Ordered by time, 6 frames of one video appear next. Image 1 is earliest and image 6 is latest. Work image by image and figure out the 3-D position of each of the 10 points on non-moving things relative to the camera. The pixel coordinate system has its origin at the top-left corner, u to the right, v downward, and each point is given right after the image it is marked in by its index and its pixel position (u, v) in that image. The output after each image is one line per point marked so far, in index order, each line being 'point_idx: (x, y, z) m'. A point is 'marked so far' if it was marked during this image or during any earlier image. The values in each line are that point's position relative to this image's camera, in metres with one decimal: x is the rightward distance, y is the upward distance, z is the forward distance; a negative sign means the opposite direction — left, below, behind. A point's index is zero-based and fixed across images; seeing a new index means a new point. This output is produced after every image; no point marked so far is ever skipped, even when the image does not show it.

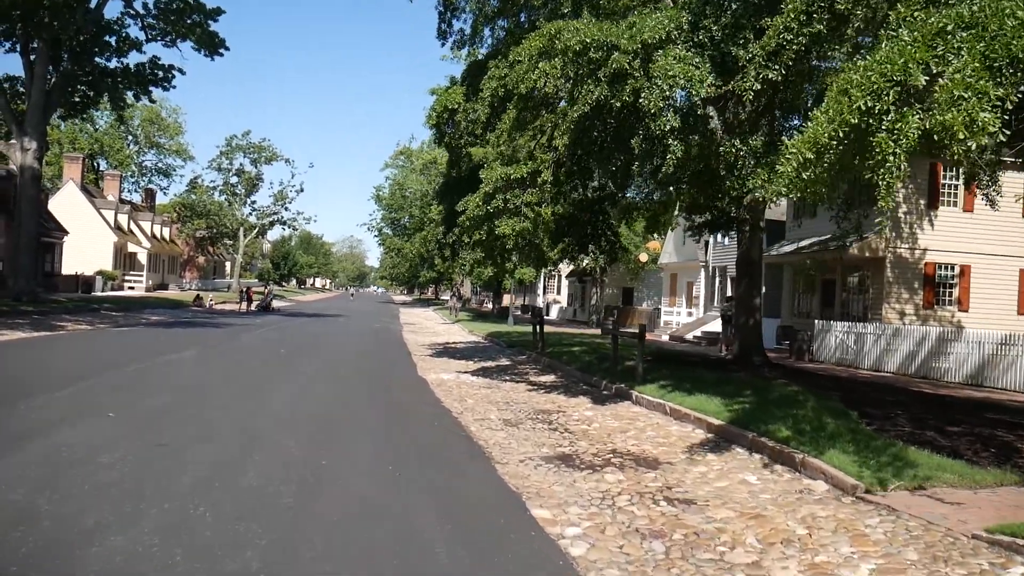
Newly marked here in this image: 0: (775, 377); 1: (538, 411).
0: (+5.1, -1.7, +15.5) m
1: (+0.4, -1.9, +12.4) m
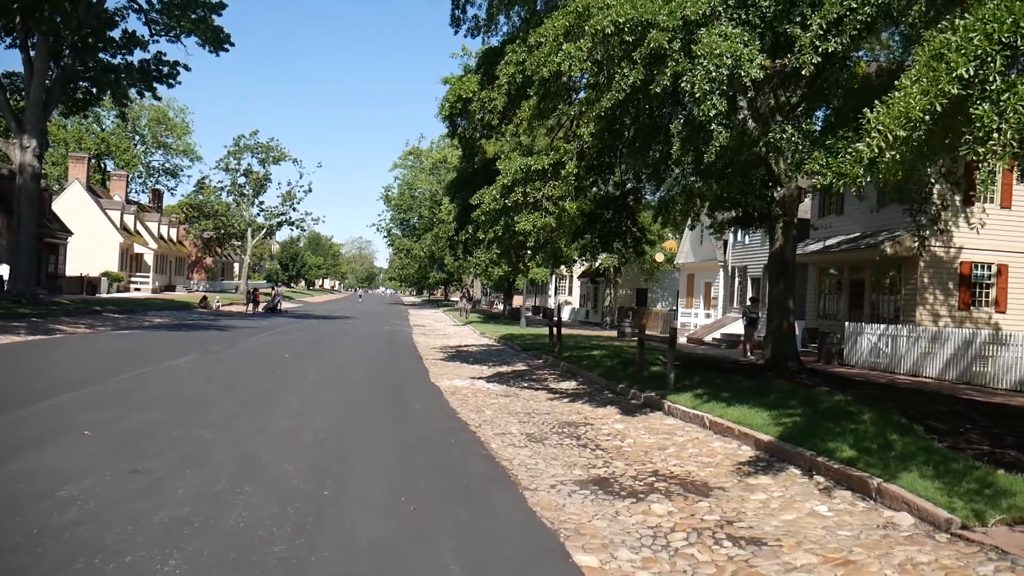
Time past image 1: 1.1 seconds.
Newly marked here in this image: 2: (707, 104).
0: (+5.4, -1.7, +14.3) m
1: (+0.7, -1.9, +11.4) m
2: (+2.5, +2.4, +10.0) m
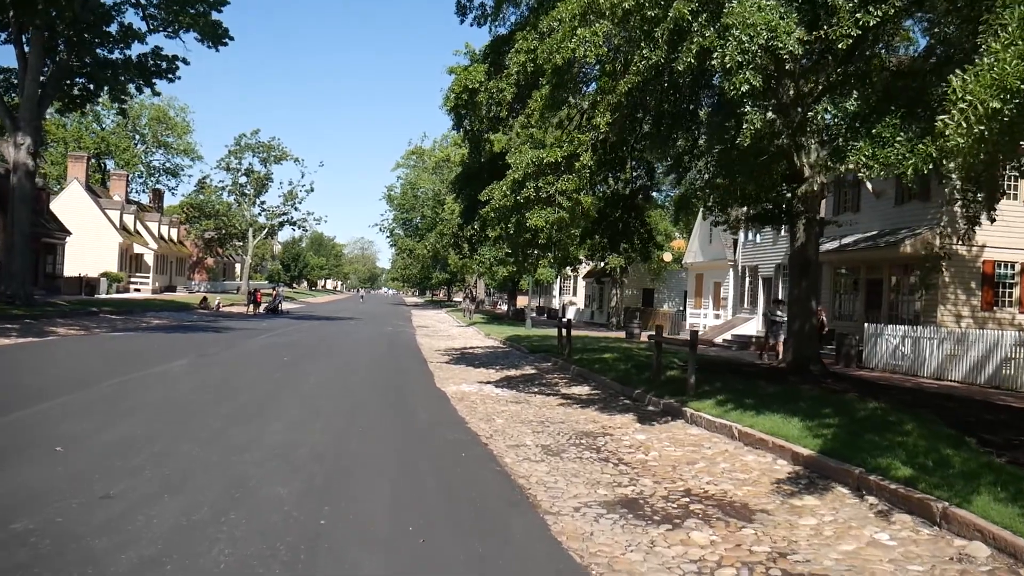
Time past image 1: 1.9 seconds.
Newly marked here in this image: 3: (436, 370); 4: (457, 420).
0: (+5.6, -1.7, +13.5) m
1: (+0.9, -1.9, +10.6) m
2: (+2.6, +2.4, +9.2) m
3: (-1.8, -1.9, +18.8) m
4: (-0.7, -1.8, +11.0) m
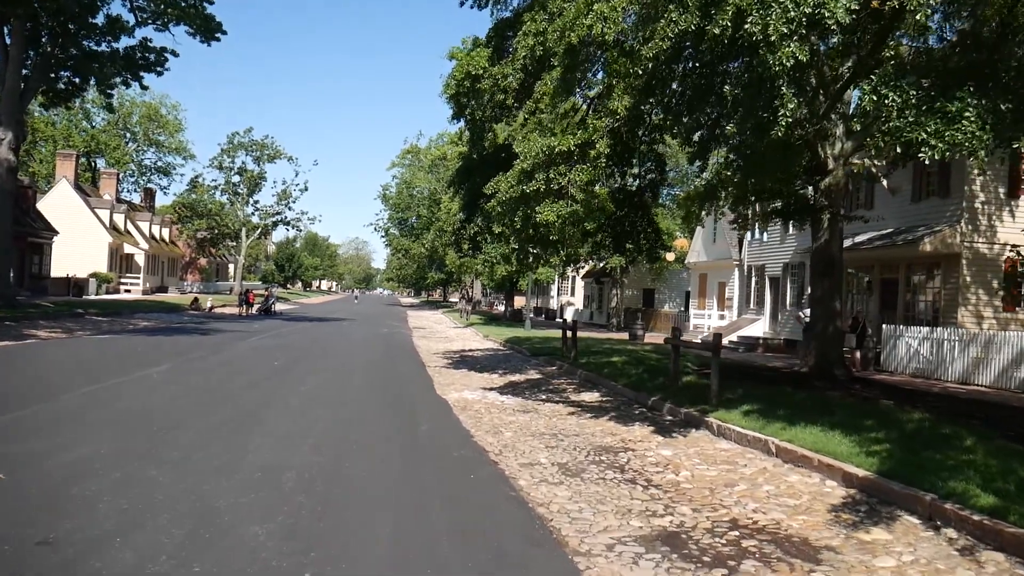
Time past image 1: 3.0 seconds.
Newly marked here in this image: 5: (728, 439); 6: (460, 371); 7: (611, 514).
0: (+5.7, -1.7, +12.5) m
1: (+1.0, -1.9, +9.5) m
2: (+2.8, +2.4, +8.2) m
3: (-1.7, -1.9, +17.8) m
4: (-0.6, -1.8, +10.0) m
5: (+2.7, -1.9, +10.0) m
6: (-1.2, -2.0, +19.2) m
7: (+0.8, -1.9, +6.7) m
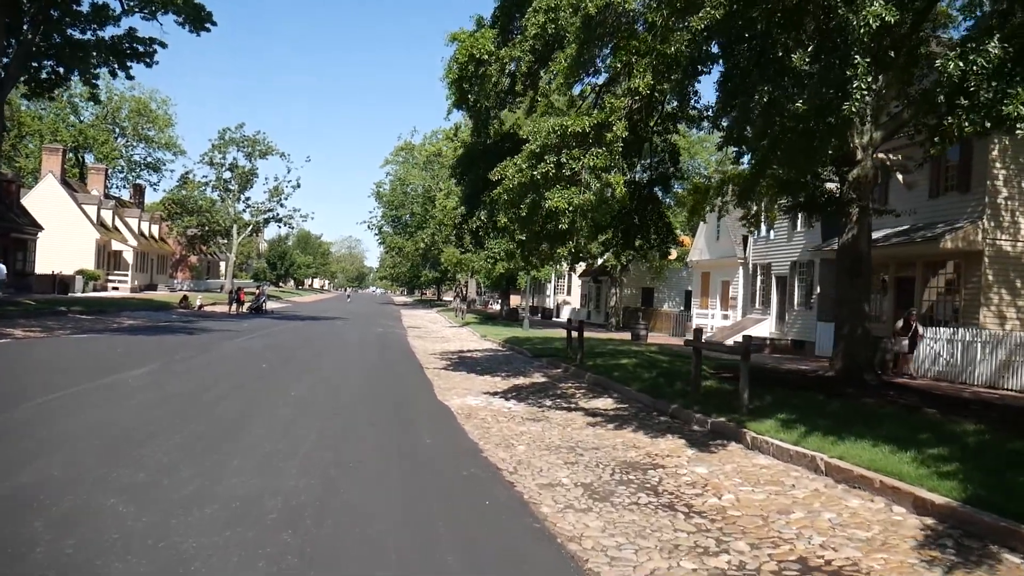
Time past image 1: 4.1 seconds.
0: (+5.8, -1.7, +11.5) m
1: (+1.2, -1.9, +8.5) m
2: (+2.9, +2.4, +7.2) m
3: (-1.6, -1.9, +16.7) m
4: (-0.5, -1.8, +9.0) m
5: (+2.8, -1.9, +9.0) m
6: (-1.2, -1.9, +18.1) m
7: (+1.0, -1.8, +5.7) m
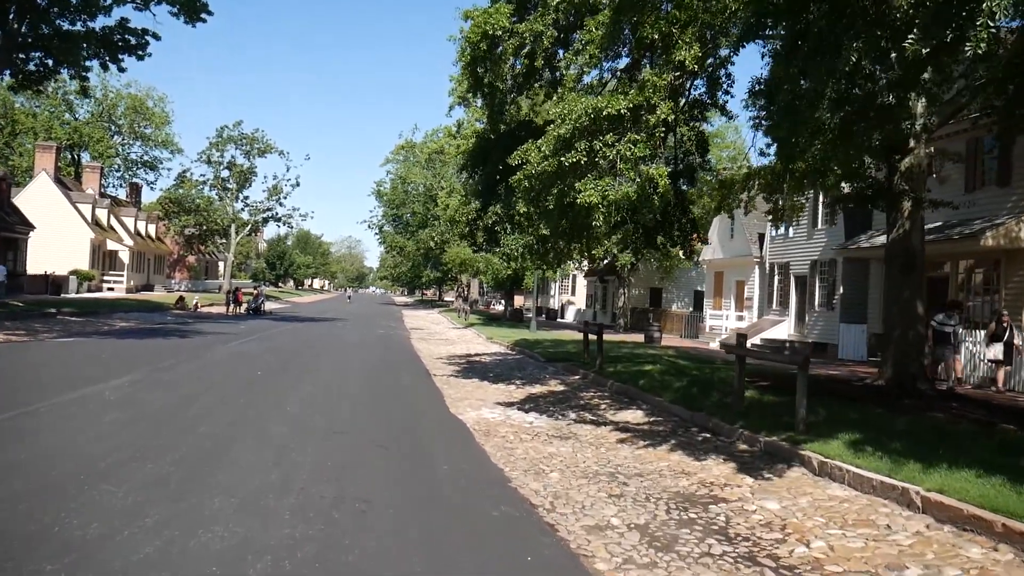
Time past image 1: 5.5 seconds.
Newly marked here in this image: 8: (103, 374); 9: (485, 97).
0: (+6.1, -1.7, +10.2) m
1: (+1.5, -1.9, +7.2) m
2: (+3.2, +2.4, +5.9) m
3: (-1.3, -1.9, +15.4) m
4: (-0.1, -1.8, +7.7) m
5: (+3.1, -1.9, +7.7) m
6: (-0.9, -1.9, +16.8) m
7: (+1.3, -1.9, +4.4) m
8: (-7.3, -1.5, +14.5) m
9: (-0.4, +3.2, +13.7) m
